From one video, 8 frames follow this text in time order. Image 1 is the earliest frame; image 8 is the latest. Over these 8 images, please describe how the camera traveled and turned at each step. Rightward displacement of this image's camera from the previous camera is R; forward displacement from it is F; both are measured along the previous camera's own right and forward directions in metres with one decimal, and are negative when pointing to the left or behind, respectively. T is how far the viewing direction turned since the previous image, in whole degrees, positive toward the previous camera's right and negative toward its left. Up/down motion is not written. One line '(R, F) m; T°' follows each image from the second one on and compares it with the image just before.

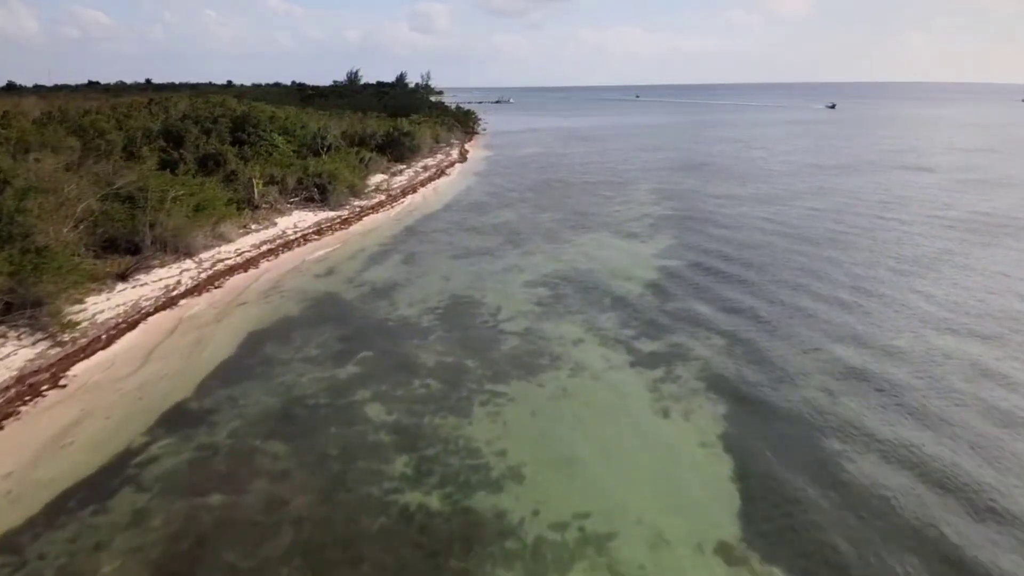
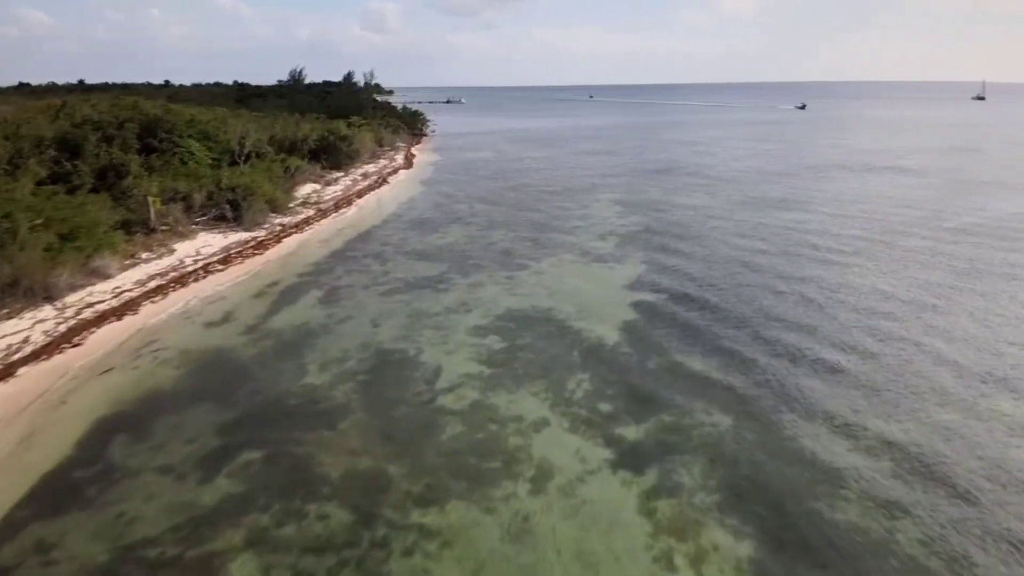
(+0.2, +3.0) m; +3°
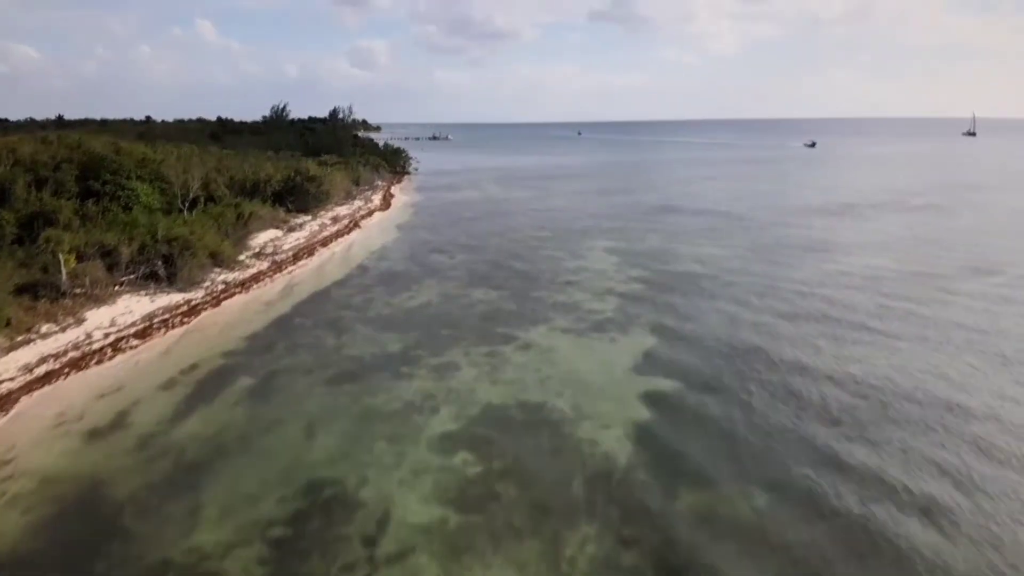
(+0.1, +2.9) m; +1°
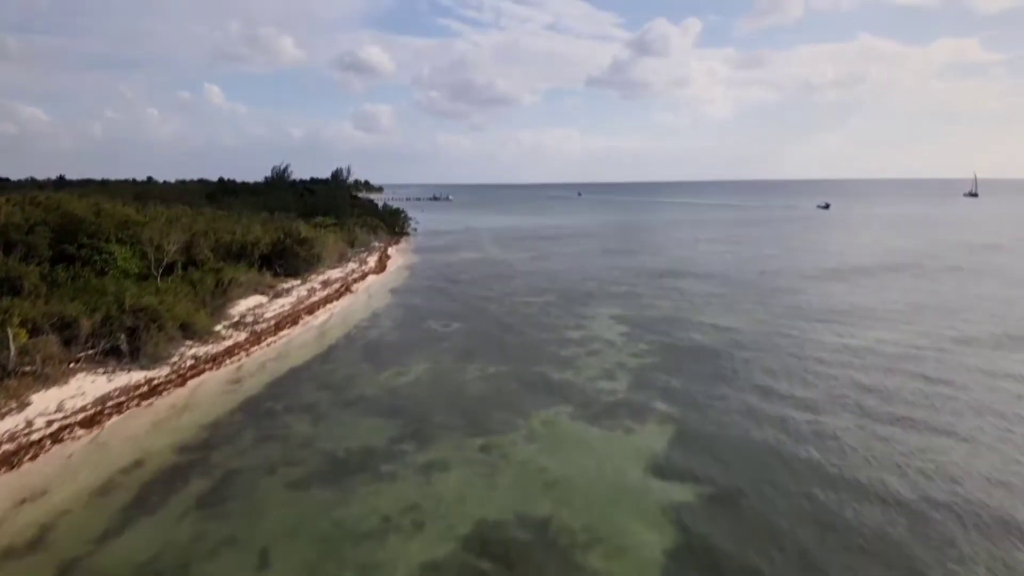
(0.0, +1.6) m; 0°
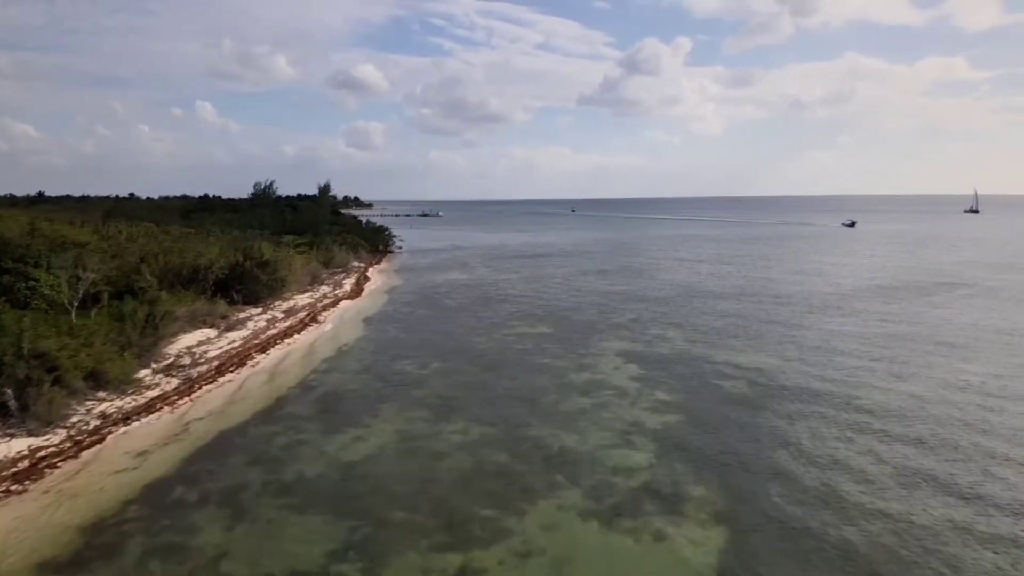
(0.0, +3.1) m; +1°
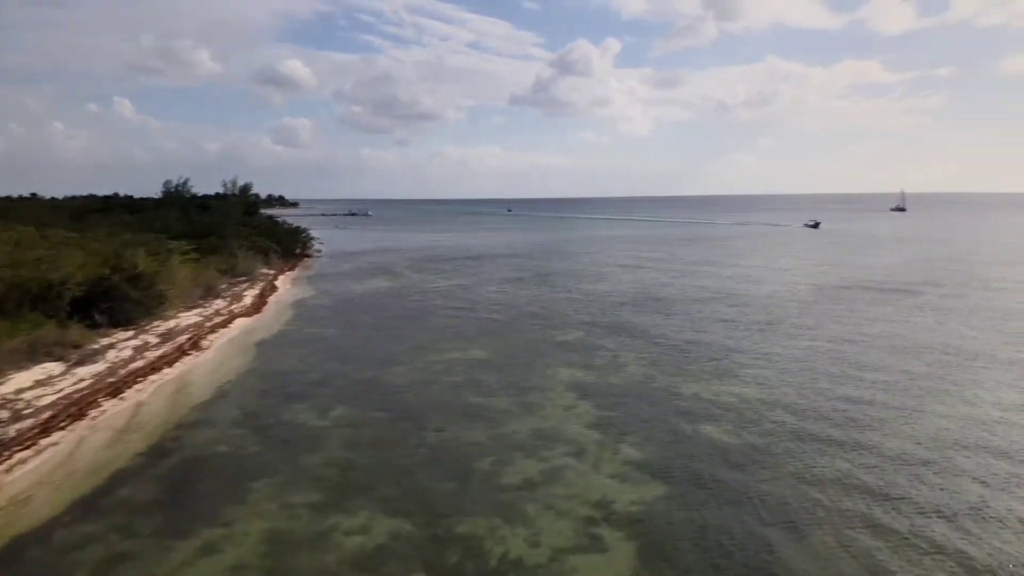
(+0.2, +3.3) m; +5°
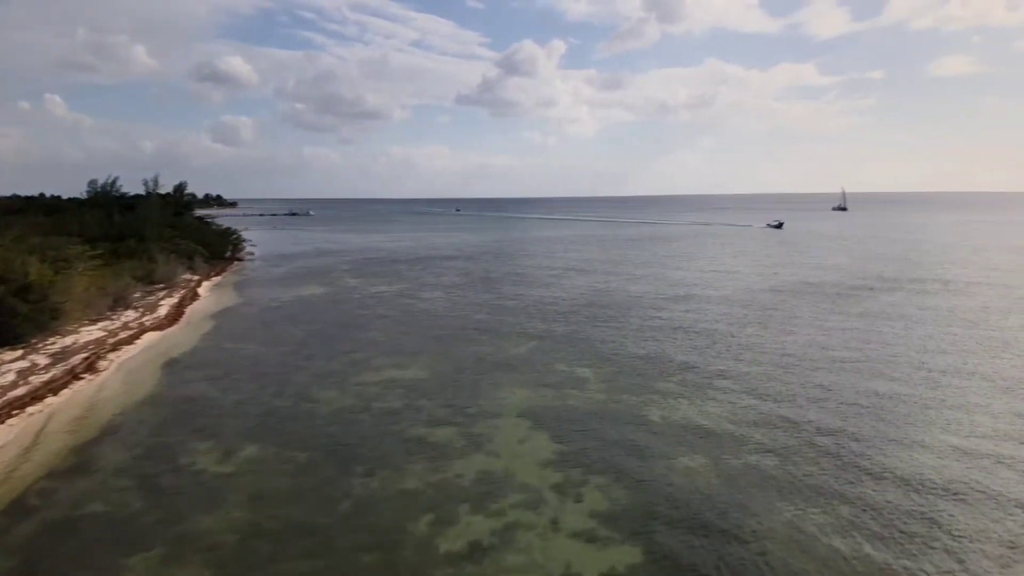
(+0.1, +1.8) m; +4°
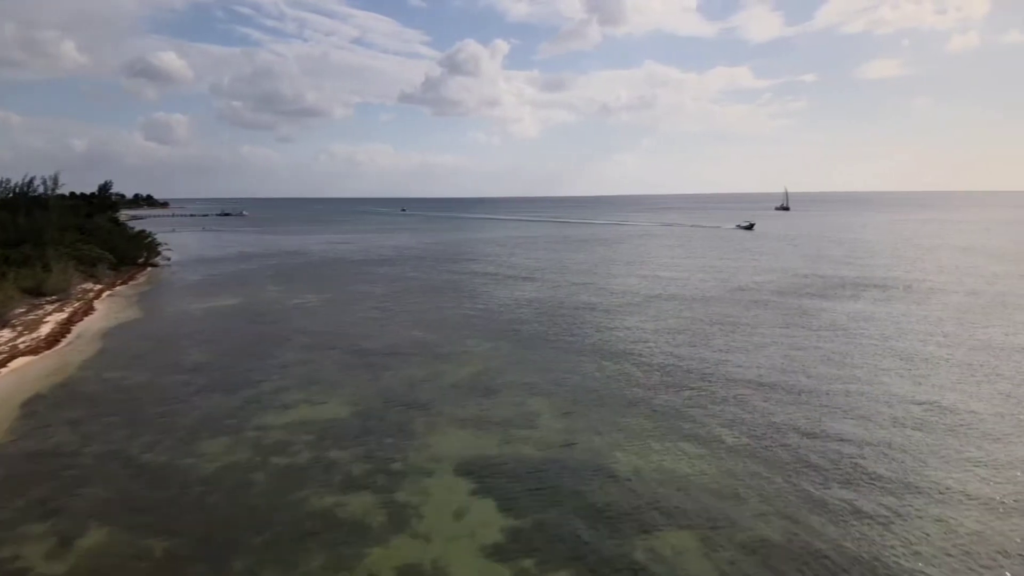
(+0.1, +2.4) m; +4°
